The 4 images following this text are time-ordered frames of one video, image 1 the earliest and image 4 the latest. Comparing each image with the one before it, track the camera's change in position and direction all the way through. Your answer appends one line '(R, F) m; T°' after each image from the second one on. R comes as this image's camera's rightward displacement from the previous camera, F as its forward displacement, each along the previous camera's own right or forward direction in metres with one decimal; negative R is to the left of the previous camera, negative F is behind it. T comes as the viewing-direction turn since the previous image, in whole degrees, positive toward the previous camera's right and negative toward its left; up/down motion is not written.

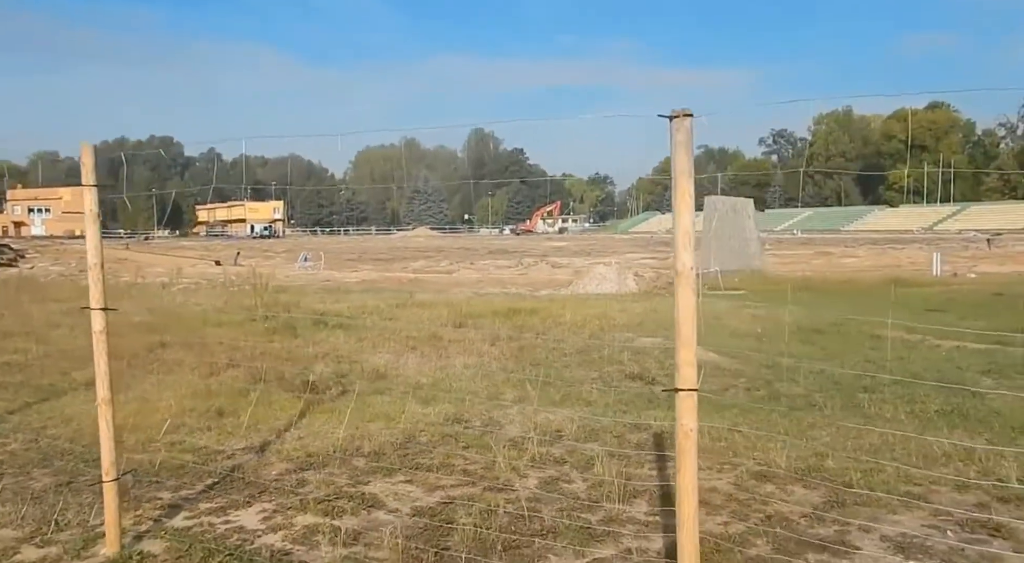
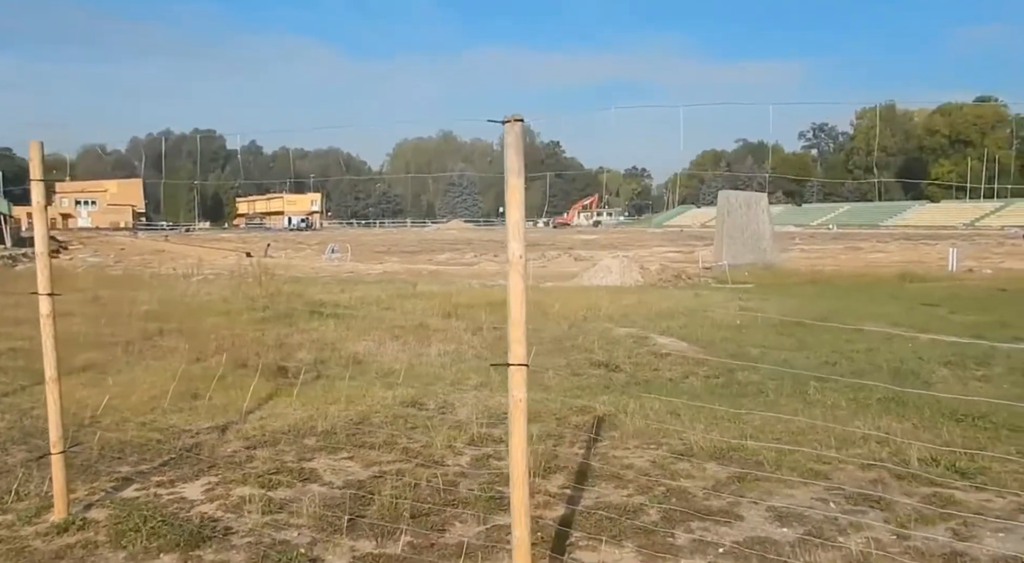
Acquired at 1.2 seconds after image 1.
(+0.6, -0.4) m; -1°
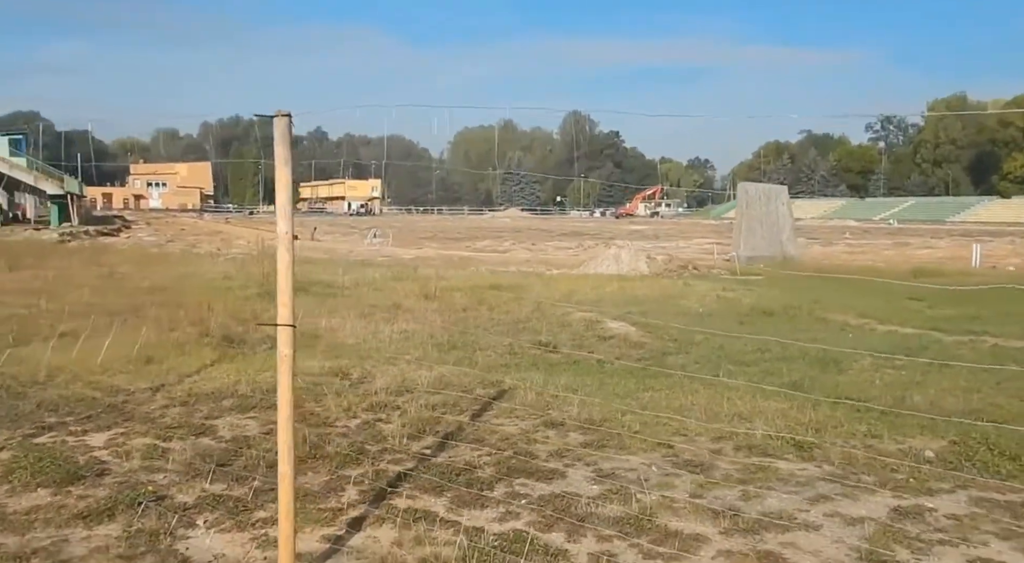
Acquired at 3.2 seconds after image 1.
(+1.0, -0.5) m; -2°
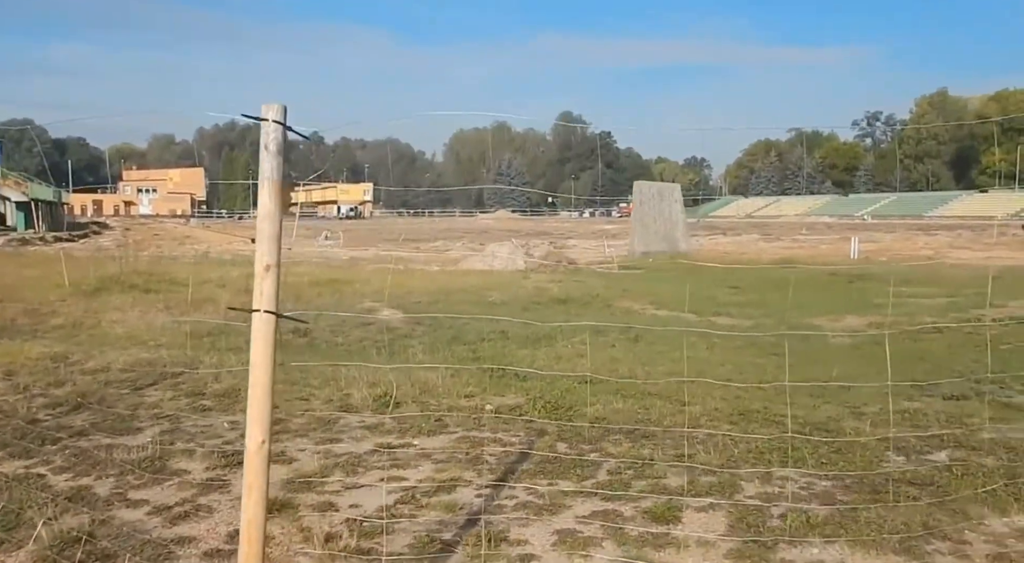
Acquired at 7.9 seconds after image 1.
(+2.3, -1.0) m; +4°
